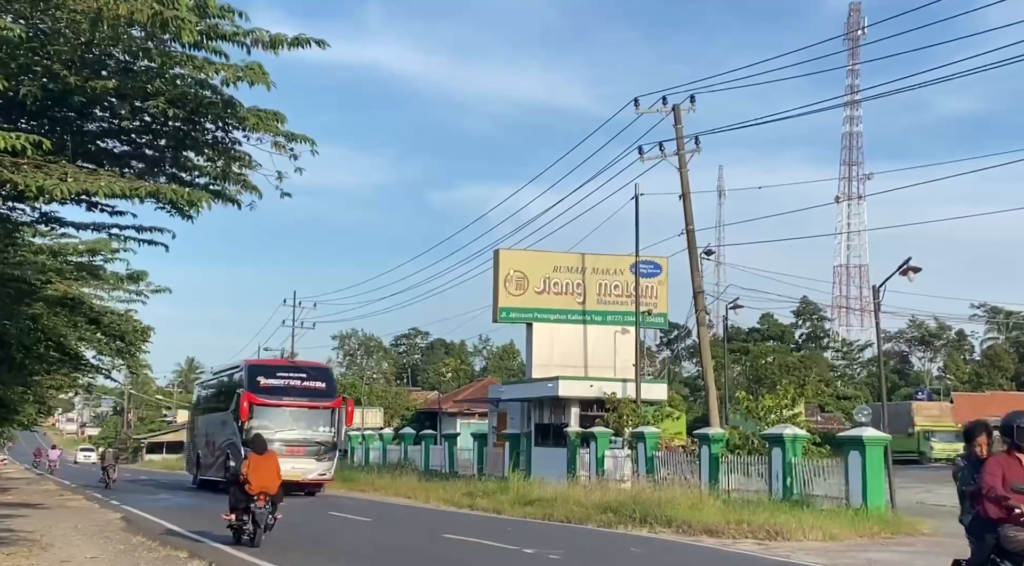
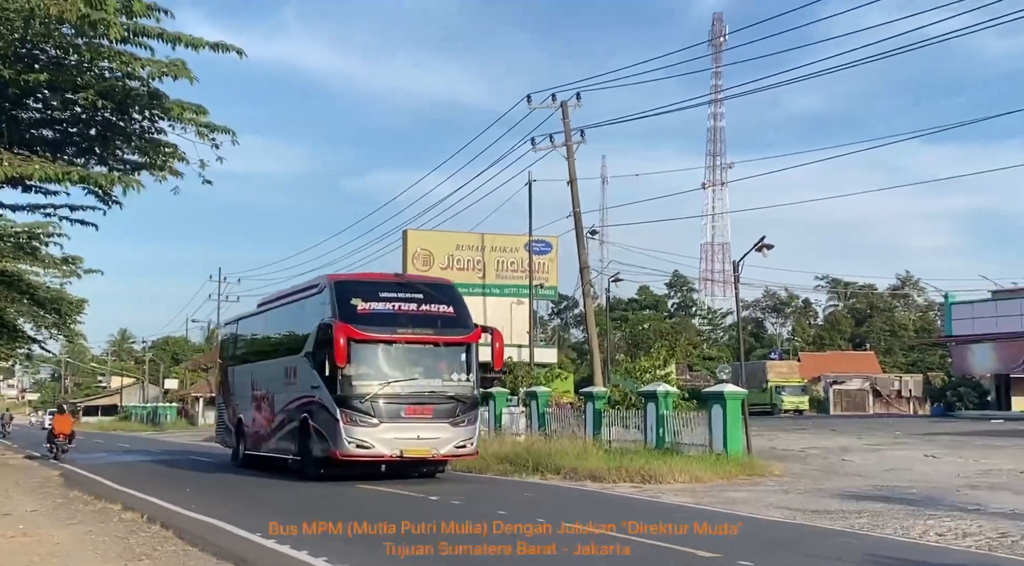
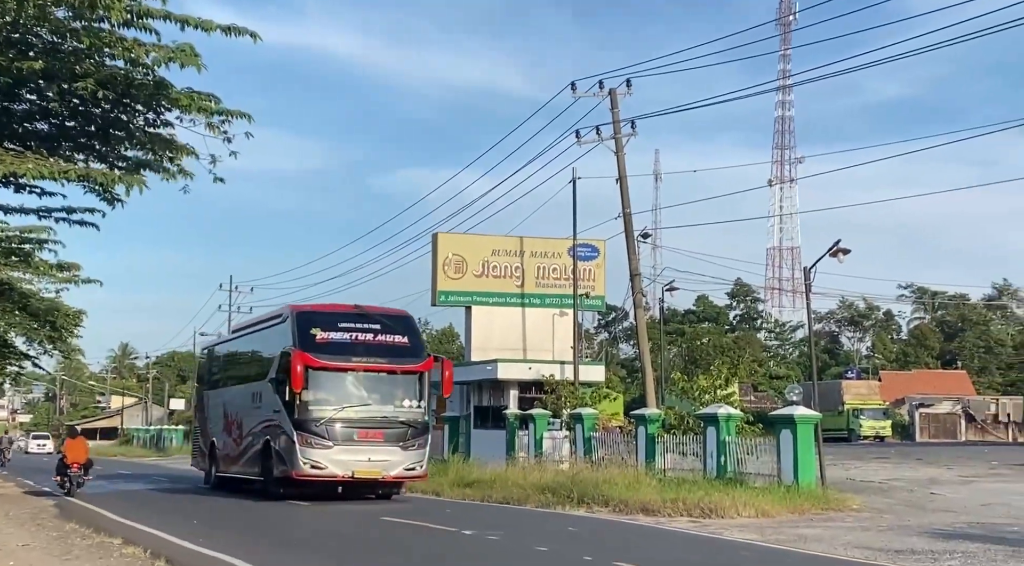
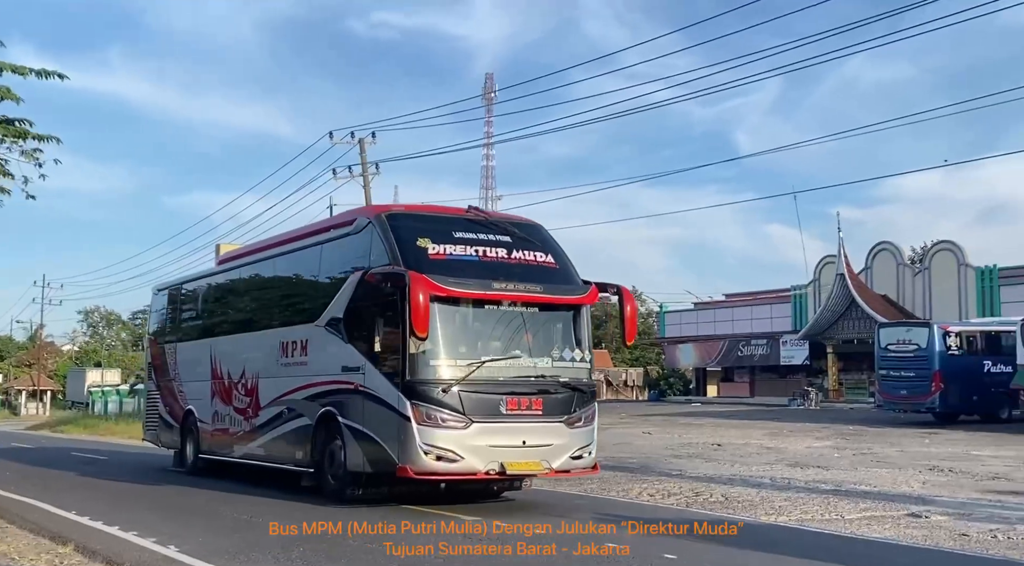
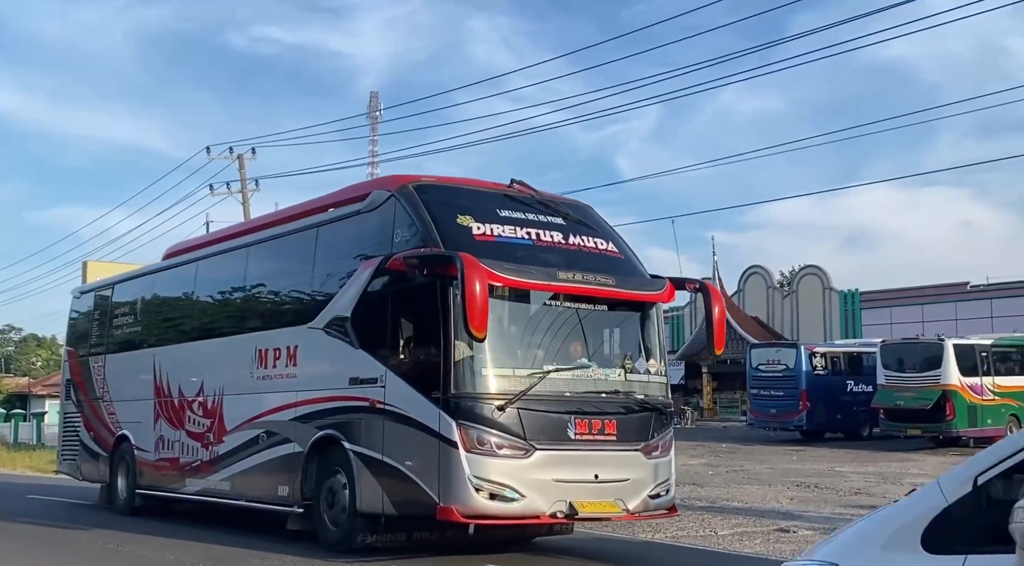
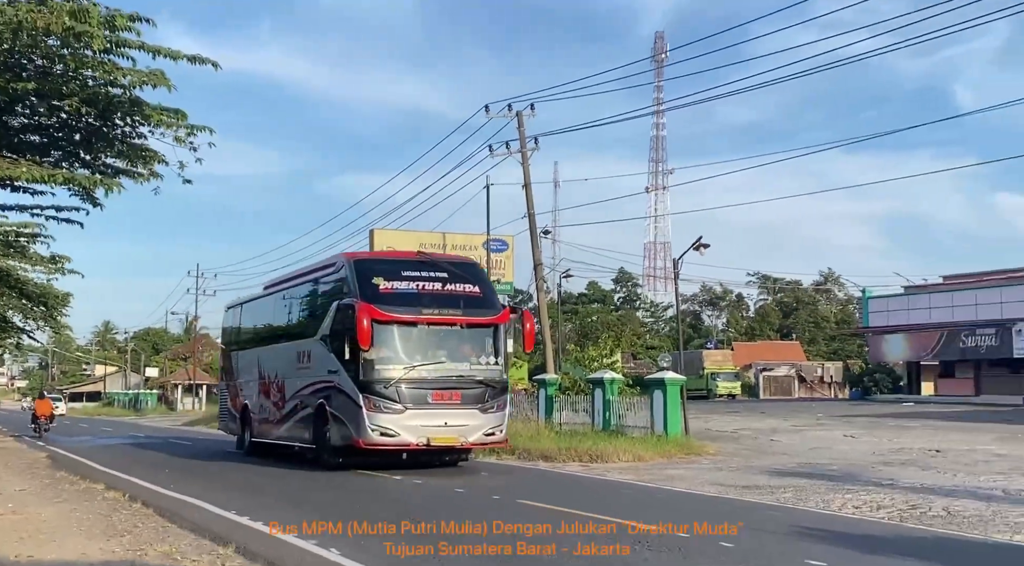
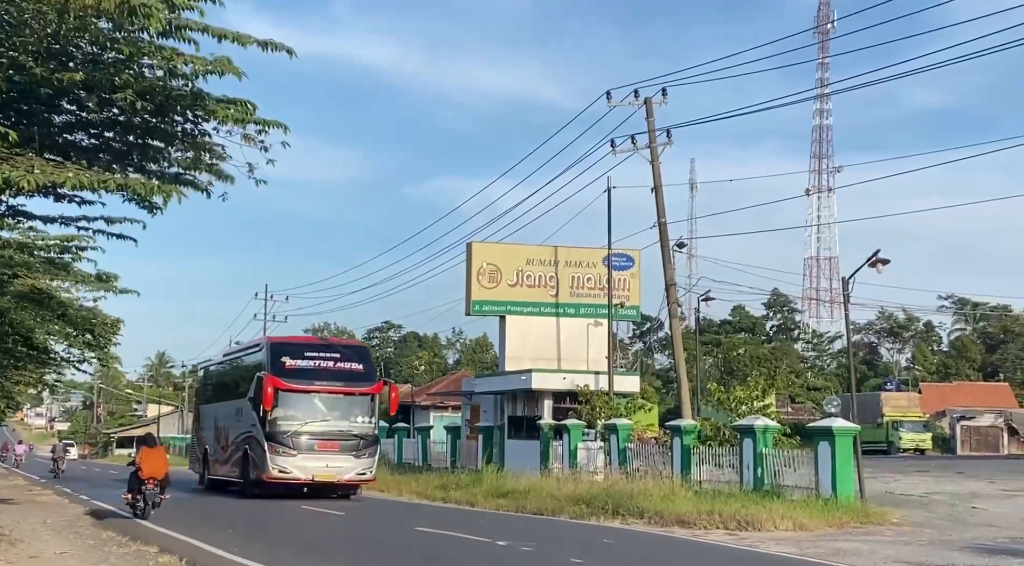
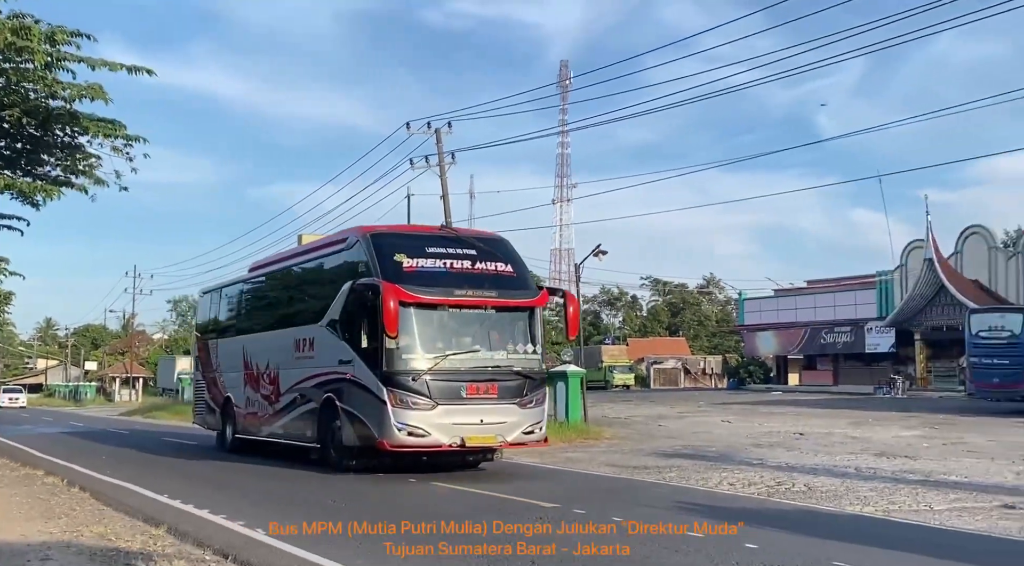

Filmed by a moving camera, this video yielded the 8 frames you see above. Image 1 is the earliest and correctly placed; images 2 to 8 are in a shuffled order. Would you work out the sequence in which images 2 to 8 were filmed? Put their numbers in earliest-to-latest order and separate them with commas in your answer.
7, 3, 2, 6, 8, 4, 5
